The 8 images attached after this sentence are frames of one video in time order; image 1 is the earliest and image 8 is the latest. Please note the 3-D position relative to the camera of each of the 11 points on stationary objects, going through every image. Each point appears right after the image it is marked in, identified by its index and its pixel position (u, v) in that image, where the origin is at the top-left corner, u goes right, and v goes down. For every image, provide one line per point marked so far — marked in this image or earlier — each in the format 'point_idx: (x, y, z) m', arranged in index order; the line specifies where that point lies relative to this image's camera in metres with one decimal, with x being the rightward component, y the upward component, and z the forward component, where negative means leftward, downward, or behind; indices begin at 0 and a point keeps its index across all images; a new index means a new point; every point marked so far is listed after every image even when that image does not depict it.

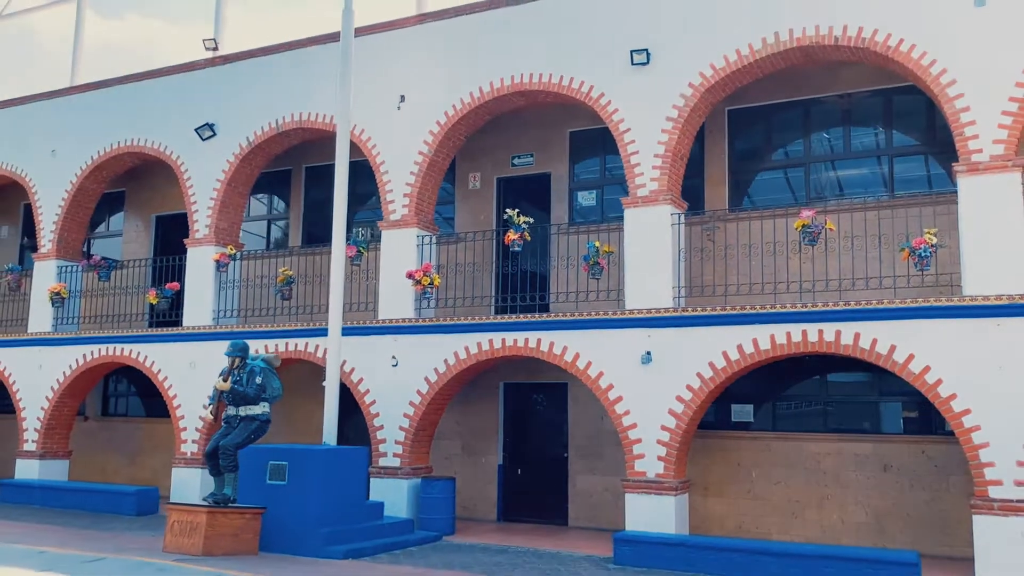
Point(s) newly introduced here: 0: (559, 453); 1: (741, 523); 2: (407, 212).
0: (+0.7, -2.4, +13.1) m
1: (+3.0, -3.0, +11.8) m
2: (-1.5, +1.1, +13.0) m
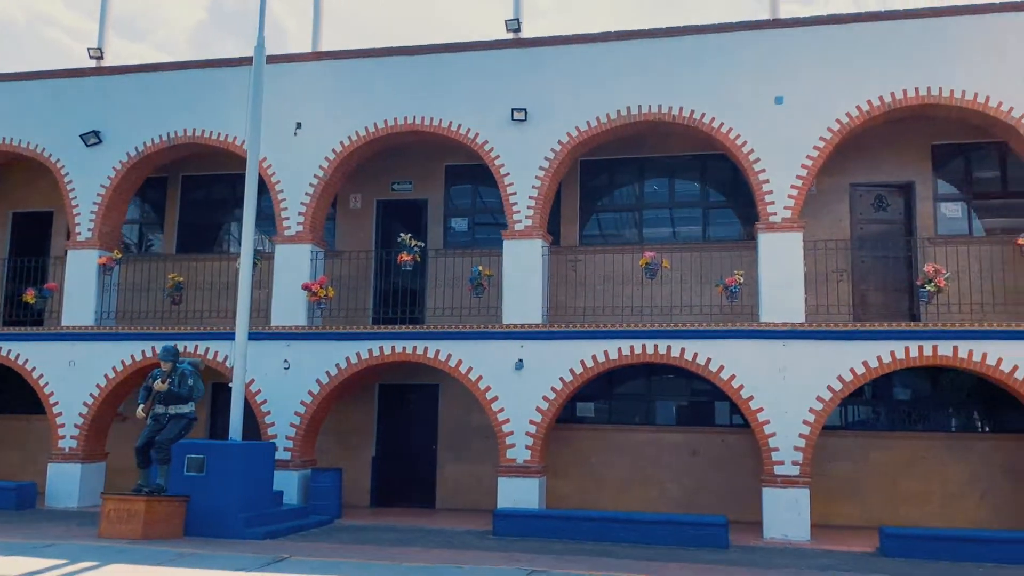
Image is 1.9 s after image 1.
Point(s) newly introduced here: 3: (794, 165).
0: (-1.4, -2.6, +15.0) m
1: (+1.1, -3.3, +14.4) m
2: (-3.4, +1.0, +14.4) m
3: (+4.1, +1.8, +13.0) m
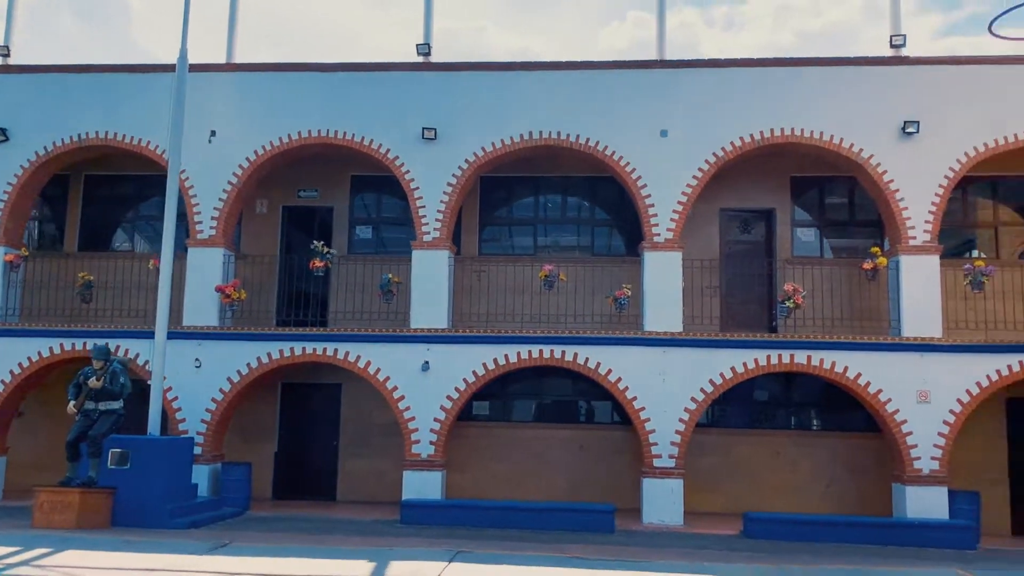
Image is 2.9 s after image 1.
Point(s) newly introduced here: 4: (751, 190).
0: (-3.2, -2.7, +15.8) m
1: (-0.6, -3.4, +15.5) m
2: (-4.9, +0.9, +15.0) m
3: (+2.7, +1.6, +14.6) m
4: (+4.2, +1.7, +16.0) m
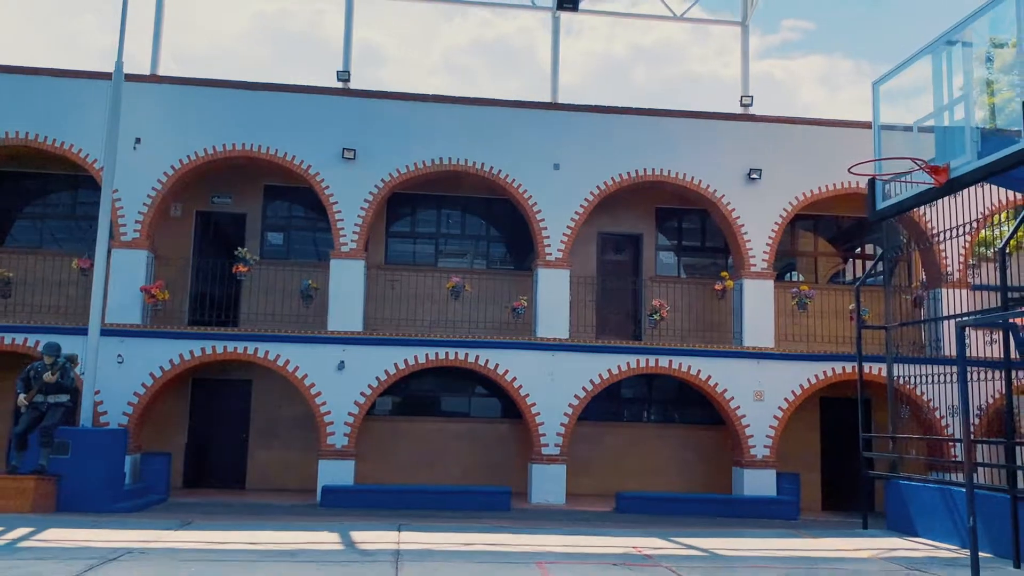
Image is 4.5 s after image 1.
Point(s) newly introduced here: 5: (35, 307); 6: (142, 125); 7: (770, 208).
0: (-5.1, -2.7, +16.9) m
1: (-2.5, -3.6, +17.2) m
2: (-6.5, +0.9, +15.8) m
3: (+1.0, +1.3, +16.9) m
4: (+2.3, +1.5, +18.5) m
5: (-8.7, -0.4, +16.4) m
6: (-6.6, +2.9, +16.0) m
7: (+4.9, +1.5, +17.4) m
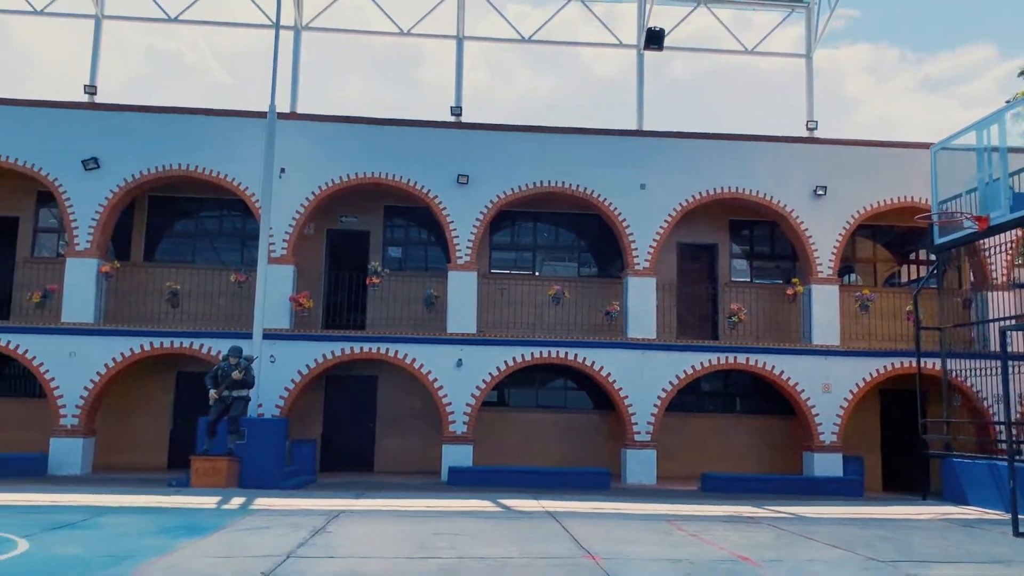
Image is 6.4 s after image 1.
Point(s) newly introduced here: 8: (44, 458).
0: (-3.1, -2.9, +19.4) m
1: (-0.5, -3.7, +19.5) m
2: (-4.6, +0.7, +18.3) m
3: (+3.0, +1.2, +19.0) m
4: (+4.3, +1.4, +20.7) m
5: (-6.7, -0.6, +19.1) m
6: (-4.7, +2.7, +18.6) m
7: (+6.9, +1.5, +19.3) m
8: (-8.9, -3.2, +17.2) m
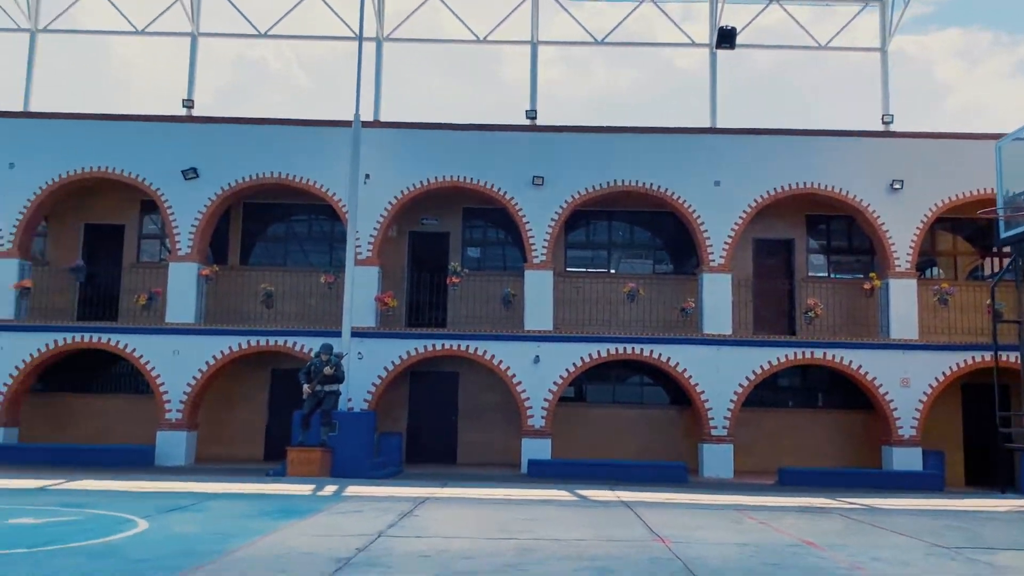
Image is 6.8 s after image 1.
0: (-1.4, -2.9, +20.2) m
1: (+1.2, -3.7, +20.0) m
2: (-3.0, +0.7, +19.2) m
3: (+4.6, +1.3, +19.2) m
4: (+6.1, +1.5, +20.7) m
5: (-5.0, -0.6, +20.1) m
6: (-3.1, +2.7, +19.4) m
7: (+8.5, +1.6, +19.2) m
8: (-7.4, -3.3, +18.5) m
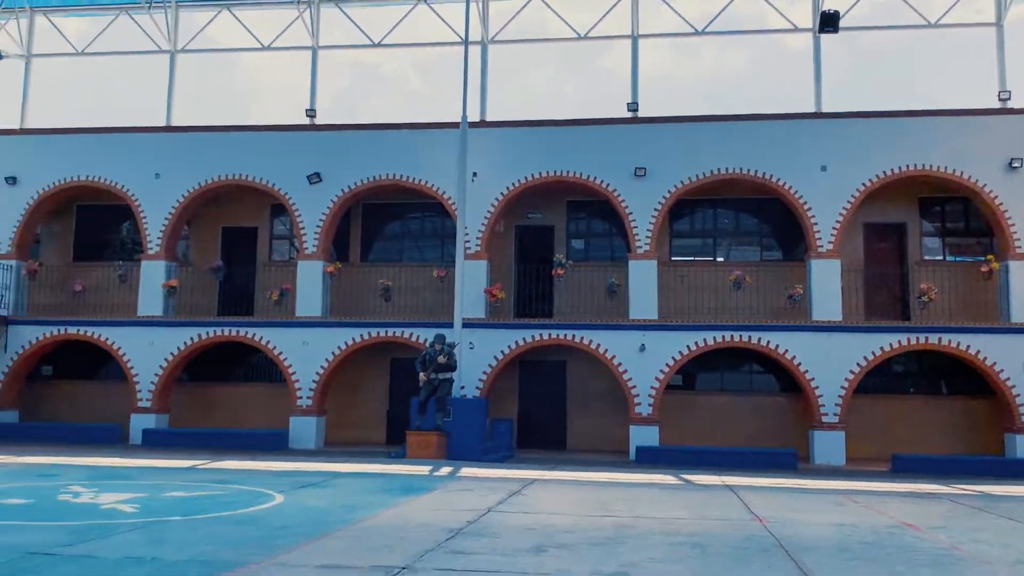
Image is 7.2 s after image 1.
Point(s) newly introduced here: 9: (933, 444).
0: (+1.1, -2.7, +20.8) m
1: (+3.7, -3.4, +20.4) m
2: (-0.7, +0.9, +20.0) m
3: (+6.8, +1.6, +19.1) m
4: (+8.5, +1.8, +20.4) m
5: (-2.6, -0.5, +21.2) m
6: (-0.8, +2.9, +20.2) m
7: (+10.7, +2.0, +18.5) m
8: (-5.0, -3.2, +19.9) m
9: (+9.2, -3.4, +19.7) m
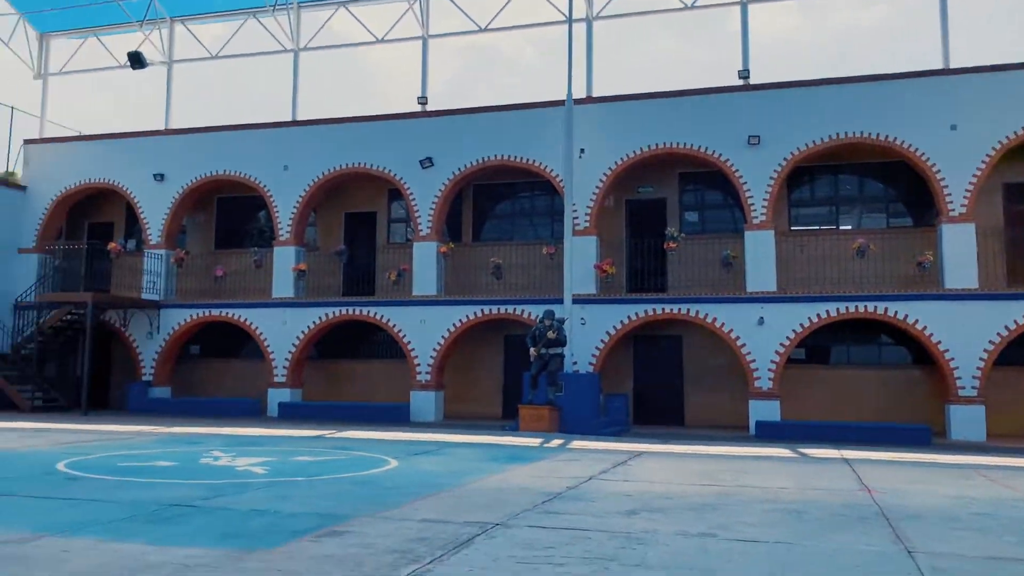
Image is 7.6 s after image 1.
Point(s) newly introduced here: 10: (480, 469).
0: (+3.9, -2.1, +20.8) m
1: (+6.4, -2.8, +19.9) m
2: (+1.9, +1.4, +20.2) m
3: (+9.2, +2.3, +18.1) m
4: (+11.0, +2.6, +19.1) m
5: (+0.3, 0.0, +21.6) m
6: (+1.8, +3.4, +20.4) m
7: (+12.9, +2.7, +17.0) m
8: (-2.3, -2.8, +20.8) m
9: (+11.7, -2.6, +18.4) m
10: (-0.3, -2.2, +10.7) m
